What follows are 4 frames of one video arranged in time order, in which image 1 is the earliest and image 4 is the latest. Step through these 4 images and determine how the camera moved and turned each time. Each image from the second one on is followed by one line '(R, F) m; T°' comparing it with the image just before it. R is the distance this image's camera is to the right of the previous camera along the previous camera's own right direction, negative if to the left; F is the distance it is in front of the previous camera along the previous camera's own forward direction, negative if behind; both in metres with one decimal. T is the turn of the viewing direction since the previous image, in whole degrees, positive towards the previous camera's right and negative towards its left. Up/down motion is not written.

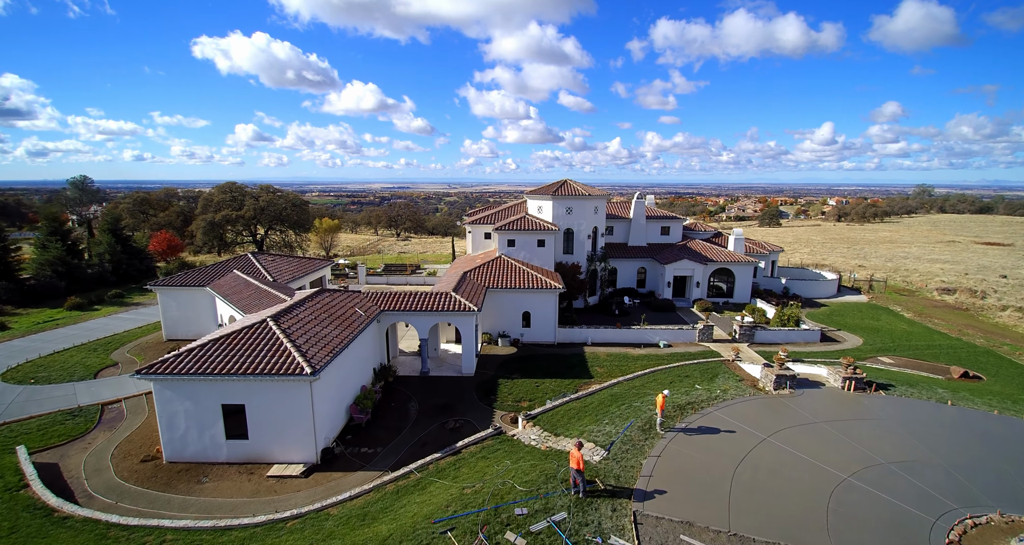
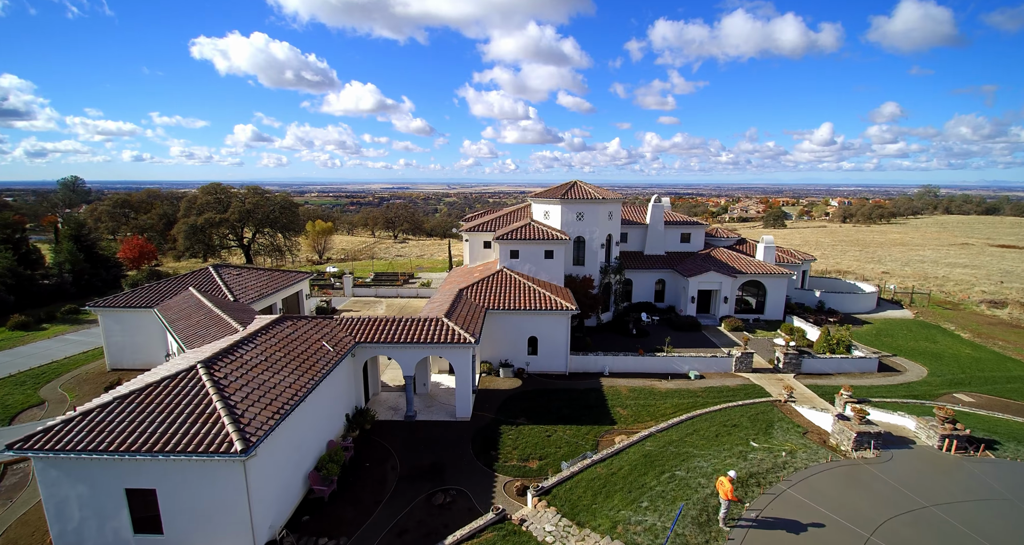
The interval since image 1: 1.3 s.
(-0.2, +4.3) m; 0°
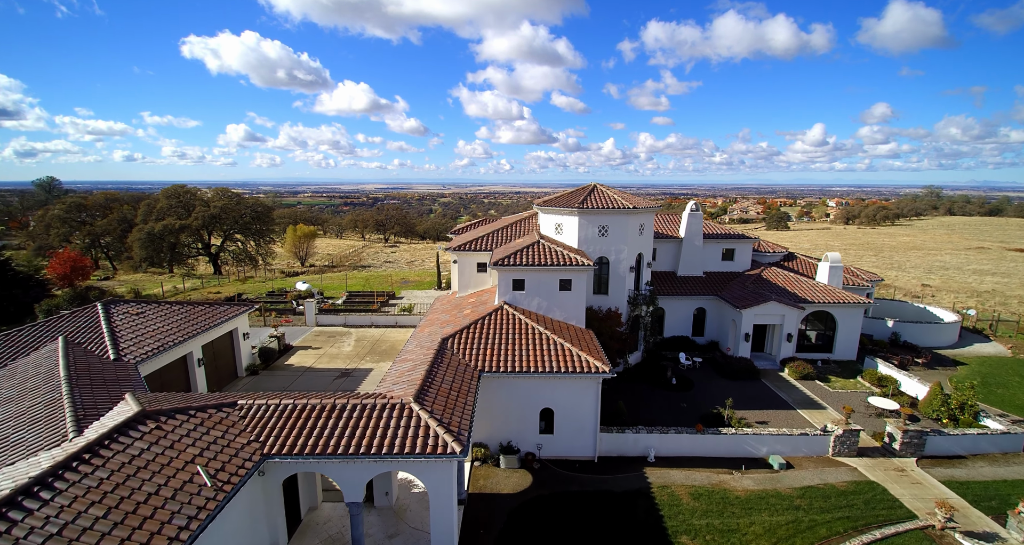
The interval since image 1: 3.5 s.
(-0.4, +7.2) m; +1°
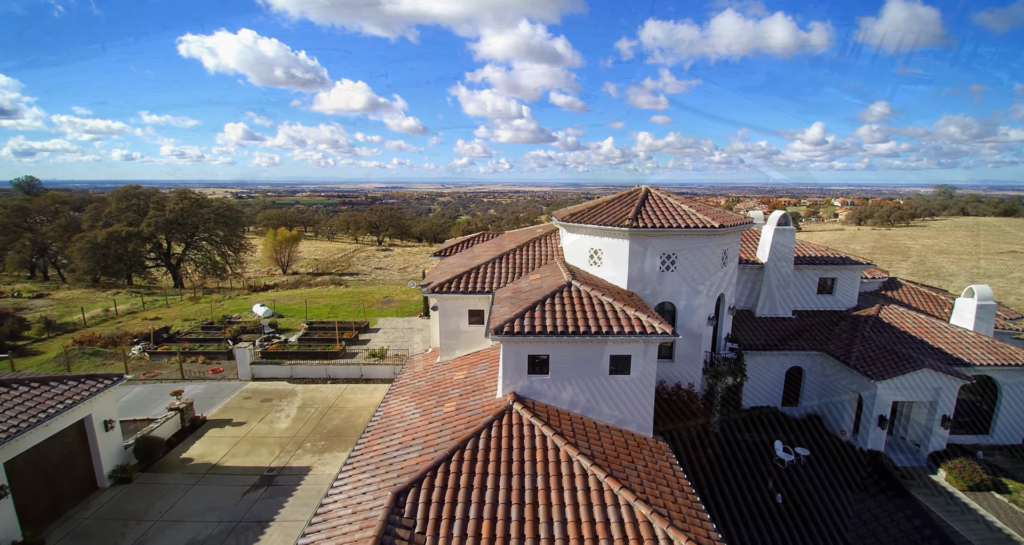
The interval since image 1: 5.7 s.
(-0.4, +8.4) m; 0°
